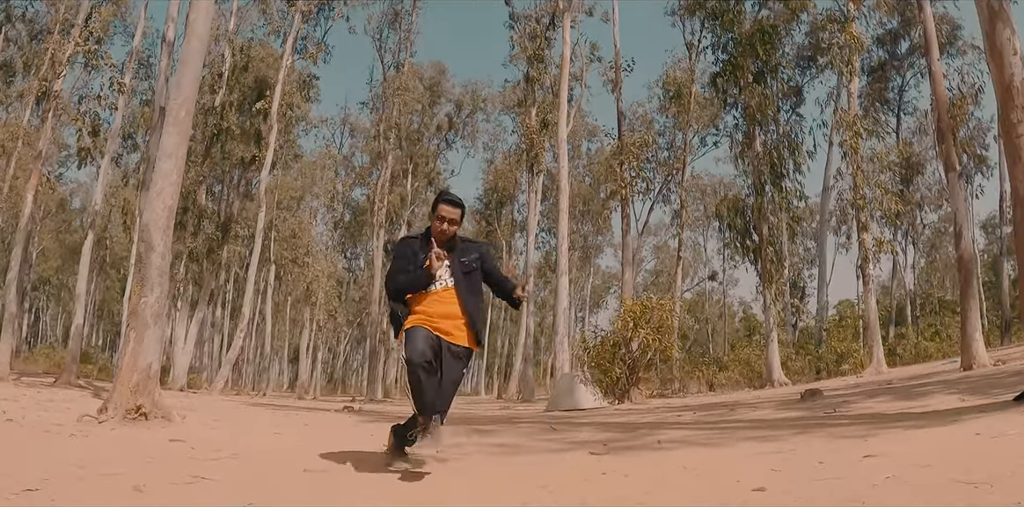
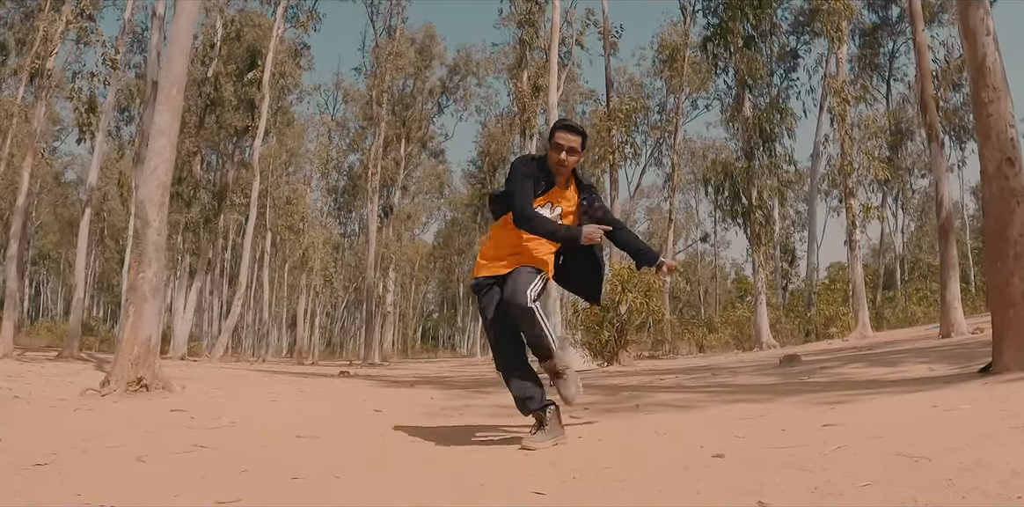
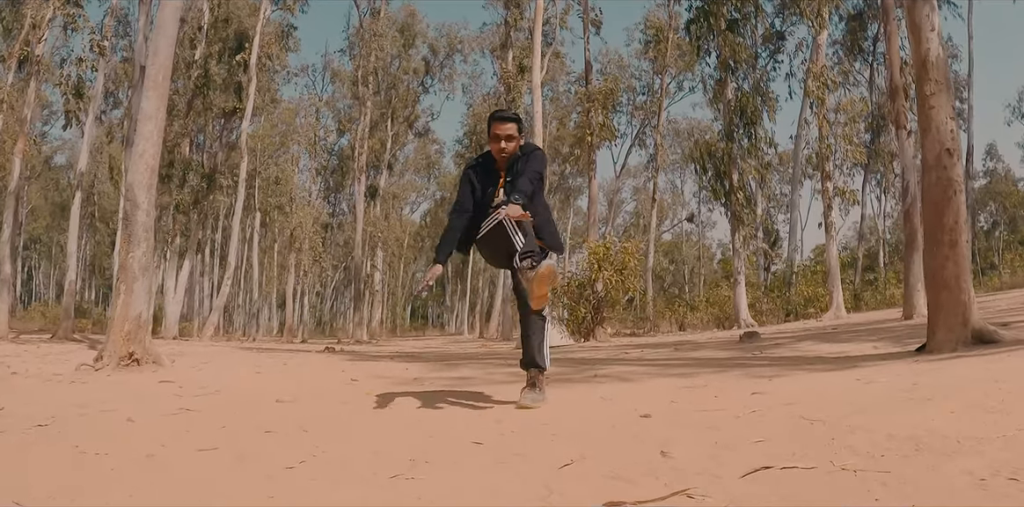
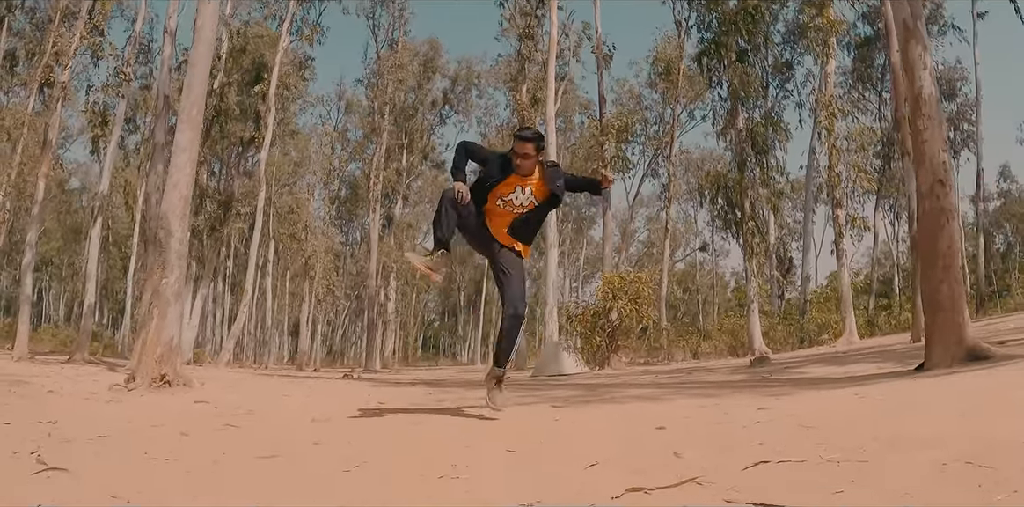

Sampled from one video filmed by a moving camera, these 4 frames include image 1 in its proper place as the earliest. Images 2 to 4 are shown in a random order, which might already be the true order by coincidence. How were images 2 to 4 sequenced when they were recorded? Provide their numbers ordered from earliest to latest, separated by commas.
4, 2, 3
